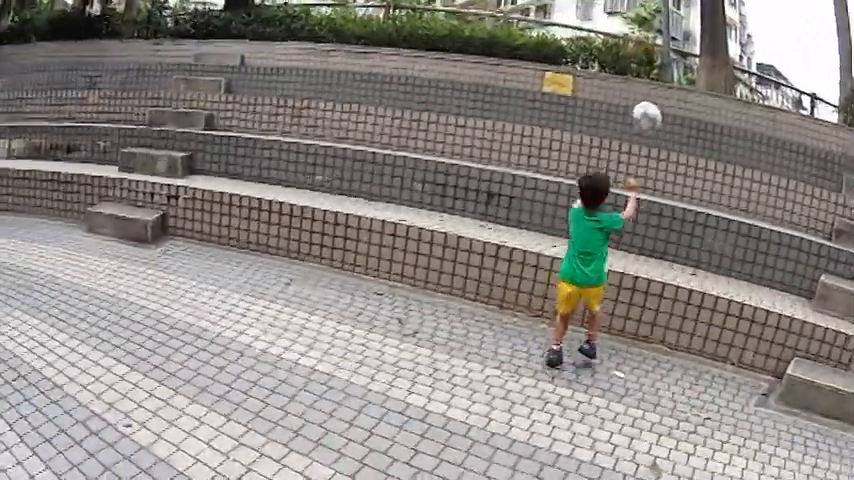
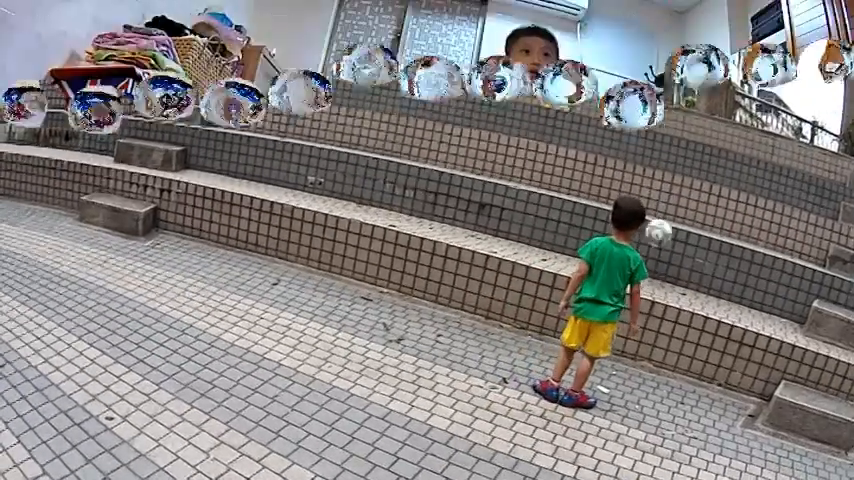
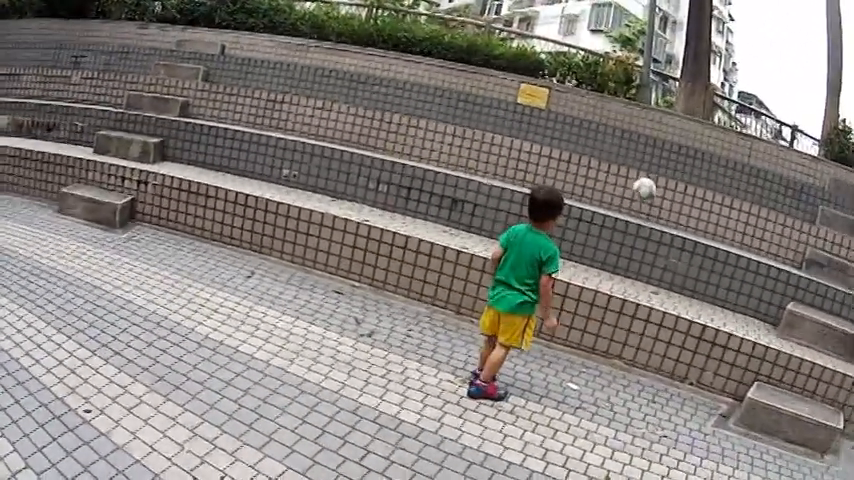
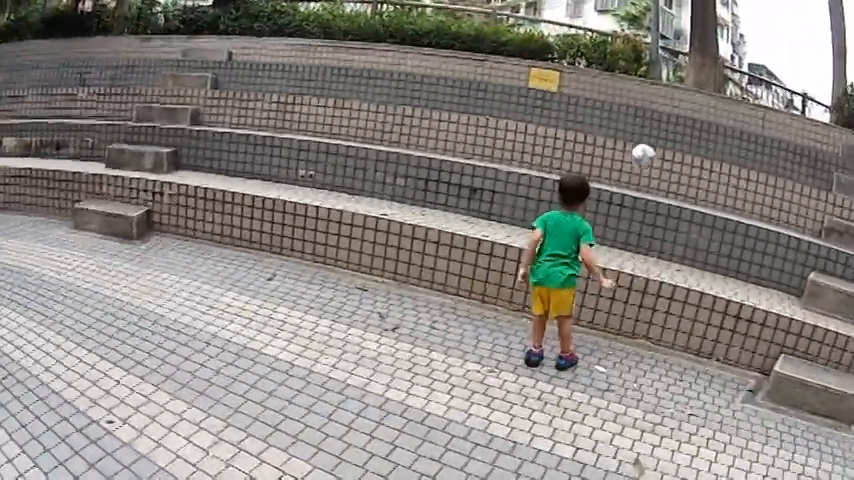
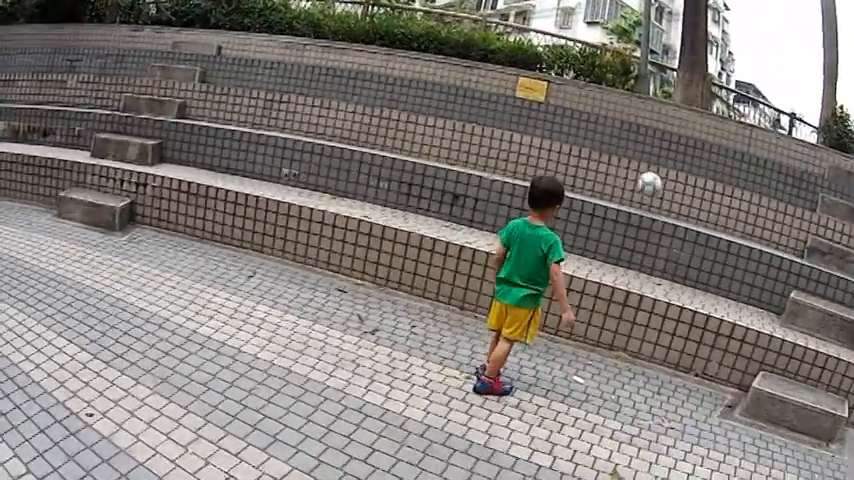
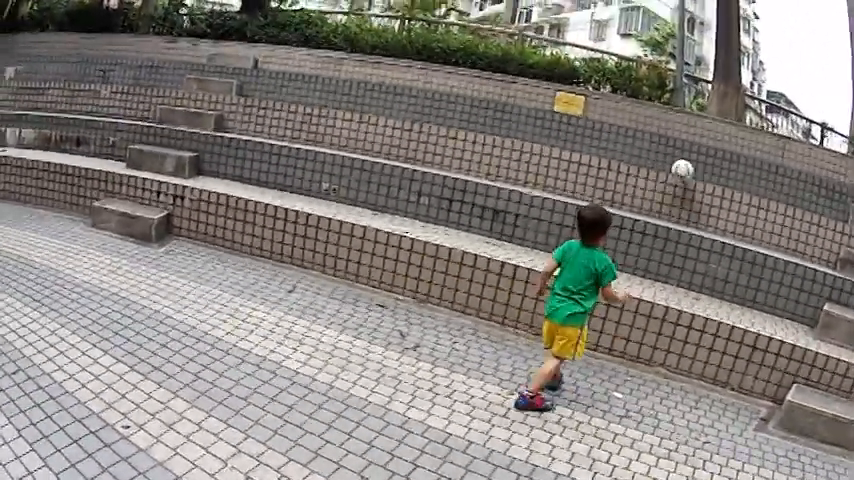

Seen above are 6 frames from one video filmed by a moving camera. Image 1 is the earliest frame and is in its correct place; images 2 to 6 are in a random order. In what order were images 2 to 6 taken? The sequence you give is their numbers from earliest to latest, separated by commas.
4, 6, 3, 5, 2
